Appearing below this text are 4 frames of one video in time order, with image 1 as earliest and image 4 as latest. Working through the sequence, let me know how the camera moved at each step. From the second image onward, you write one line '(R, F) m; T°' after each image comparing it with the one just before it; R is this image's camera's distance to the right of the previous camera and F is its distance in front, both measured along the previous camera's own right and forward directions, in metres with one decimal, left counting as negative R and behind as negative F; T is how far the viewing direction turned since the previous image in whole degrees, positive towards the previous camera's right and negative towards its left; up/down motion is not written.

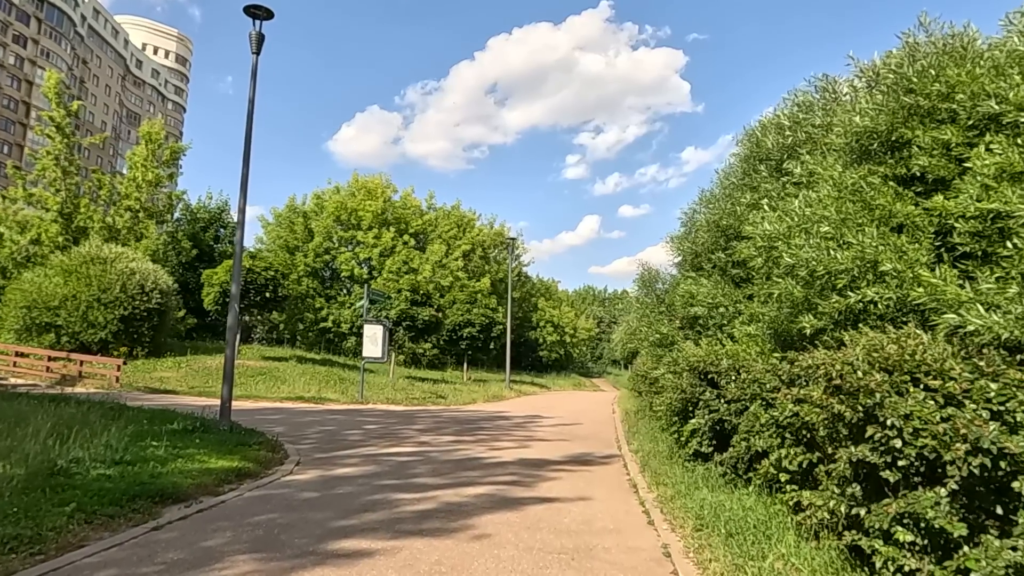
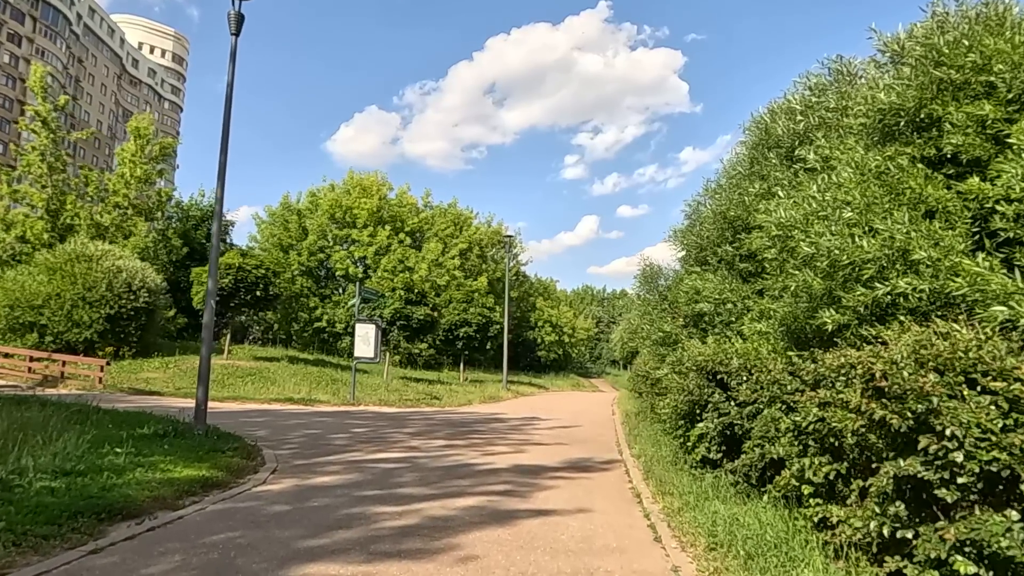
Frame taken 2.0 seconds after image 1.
(+0.1, +0.7) m; 0°
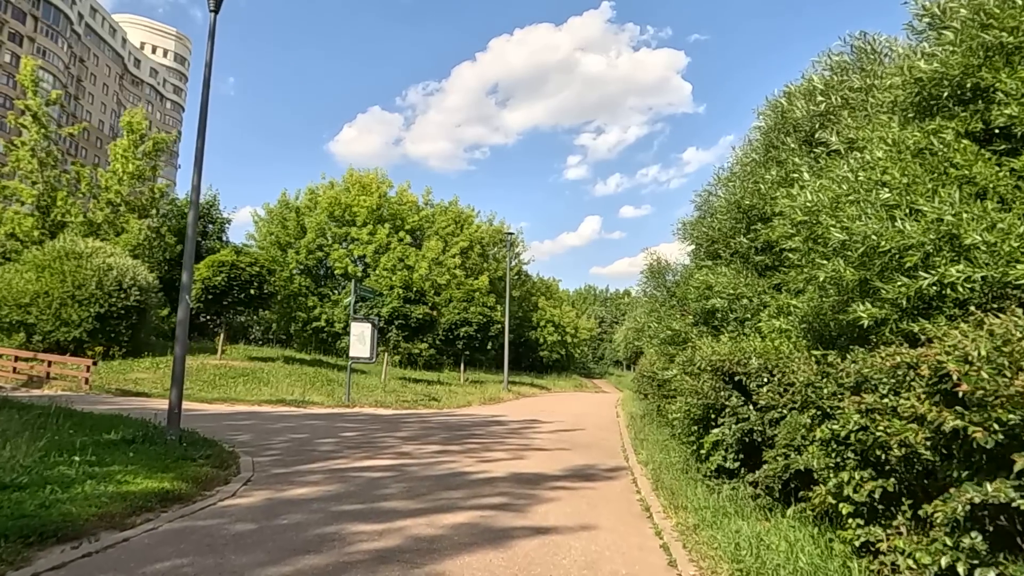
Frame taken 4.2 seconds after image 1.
(+0.1, +0.8) m; 0°
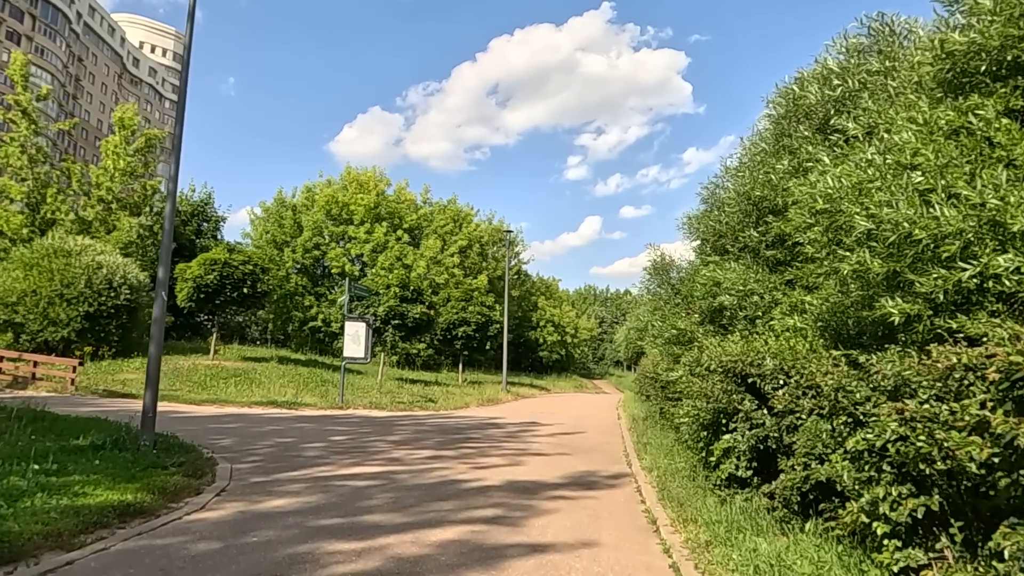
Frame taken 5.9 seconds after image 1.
(+0.1, +0.6) m; 0°
